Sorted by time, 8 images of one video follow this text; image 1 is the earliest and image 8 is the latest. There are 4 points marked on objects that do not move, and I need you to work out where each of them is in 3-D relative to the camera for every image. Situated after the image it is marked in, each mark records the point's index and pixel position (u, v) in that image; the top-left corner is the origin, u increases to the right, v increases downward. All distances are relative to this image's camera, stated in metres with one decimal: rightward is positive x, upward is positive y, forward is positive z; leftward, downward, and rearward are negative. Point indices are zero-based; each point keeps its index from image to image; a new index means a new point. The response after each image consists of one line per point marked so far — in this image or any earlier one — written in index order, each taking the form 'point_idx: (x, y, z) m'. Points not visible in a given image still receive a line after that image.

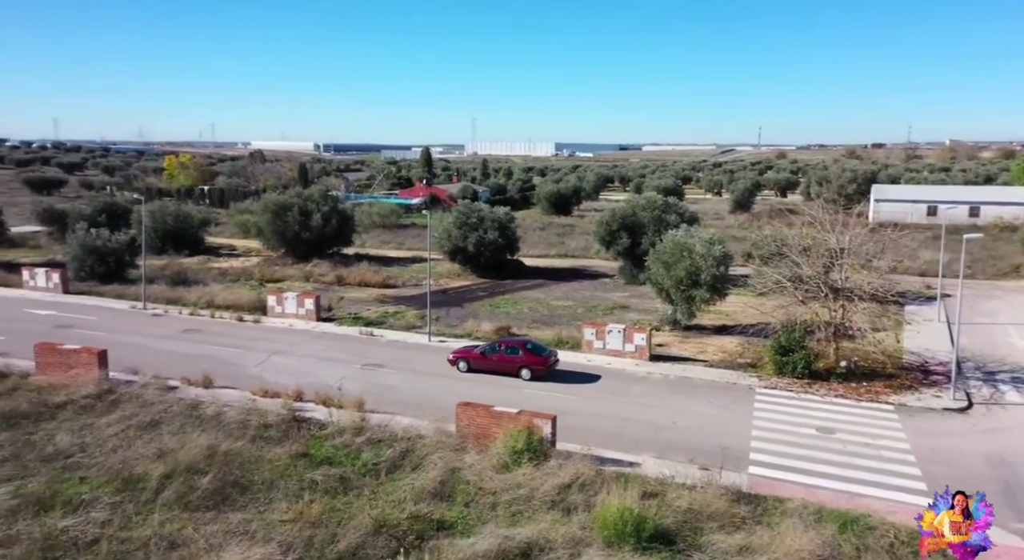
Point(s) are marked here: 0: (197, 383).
0: (-8.3, -2.7, +19.8) m
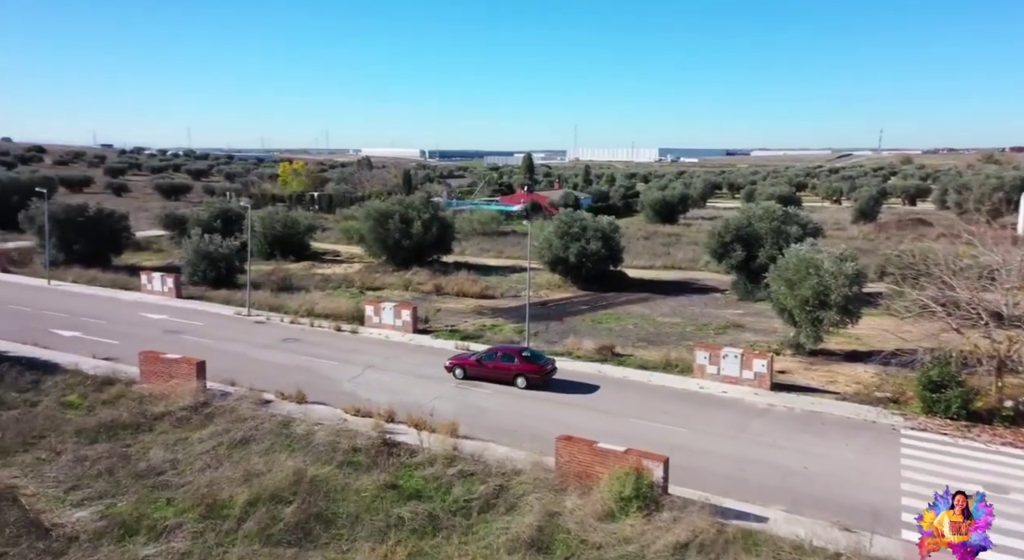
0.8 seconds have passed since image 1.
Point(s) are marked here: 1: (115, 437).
0: (-5.7, -3.1, +19.3) m
1: (-9.0, -3.6, +17.2) m
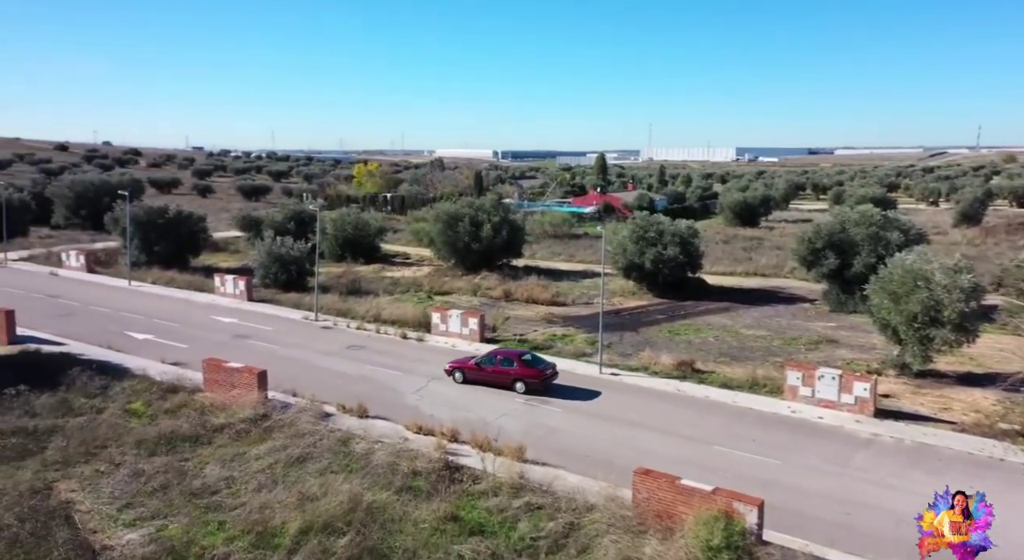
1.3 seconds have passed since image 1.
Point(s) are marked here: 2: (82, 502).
0: (-3.9, -3.3, +18.5) m
1: (-7.5, -3.8, +16.7) m
2: (-8.2, -4.2, +14.3) m
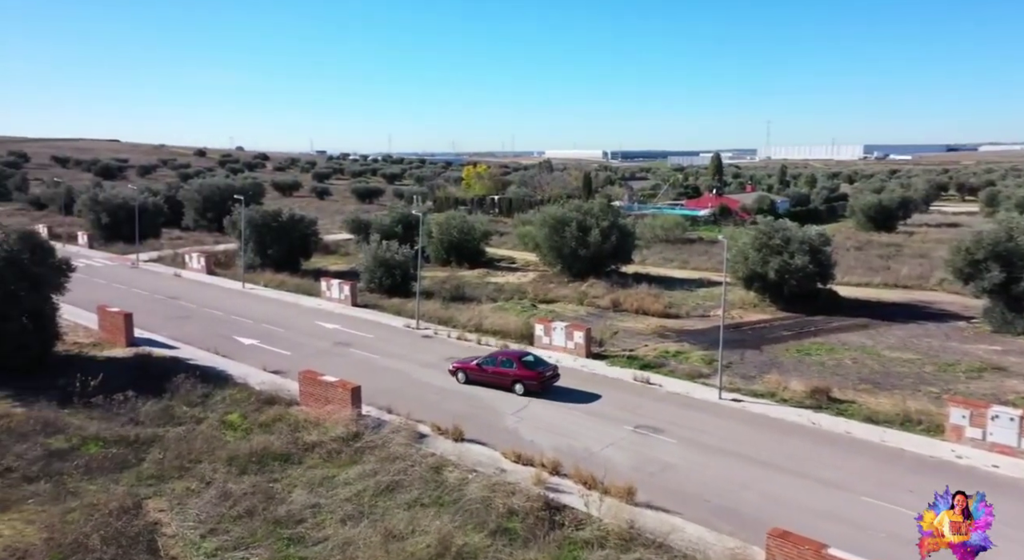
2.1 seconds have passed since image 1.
0: (-1.5, -3.5, +17.3) m
1: (-5.3, -4.0, +16.0) m
2: (-6.3, -4.5, +13.8) m
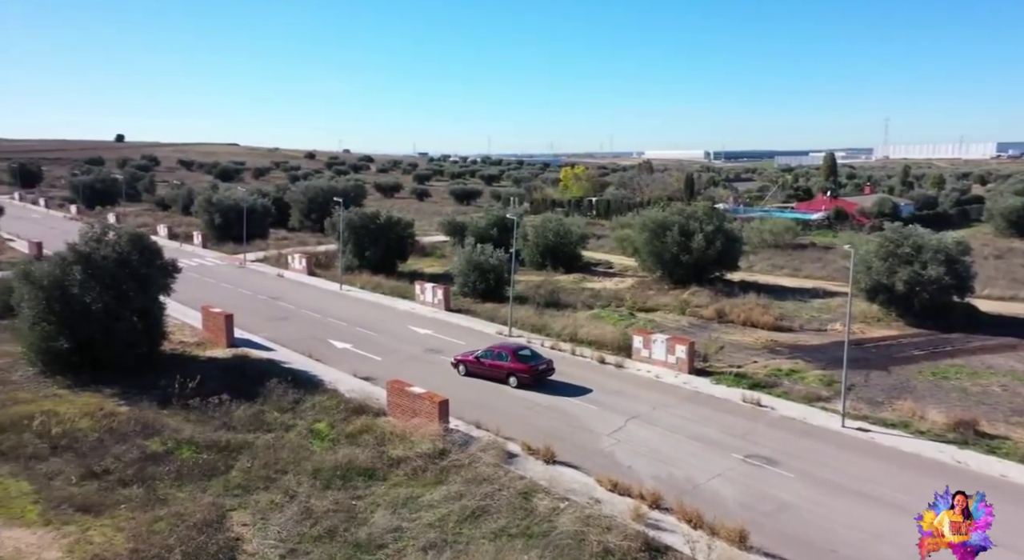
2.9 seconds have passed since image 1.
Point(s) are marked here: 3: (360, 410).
0: (+0.6, -3.8, +16.2) m
1: (-3.3, -4.2, +15.4) m
2: (-4.6, -4.6, +13.3) m
3: (-4.0, -3.4, +19.7) m
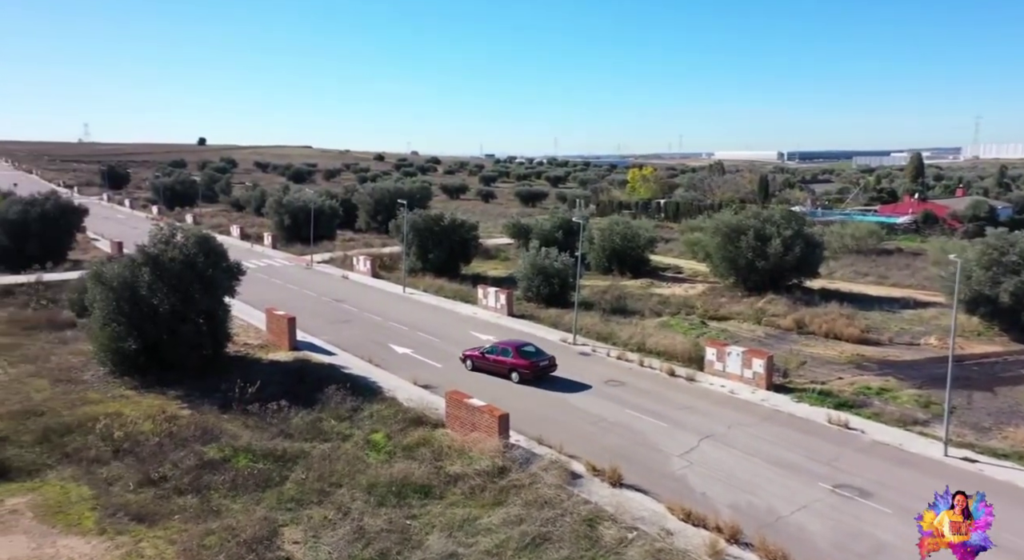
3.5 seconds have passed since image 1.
0: (+1.9, -4.0, +15.2) m
1: (-2.1, -4.3, +14.7) m
2: (-3.6, -4.7, +12.7) m
3: (-2.4, -3.5, +19.1) m
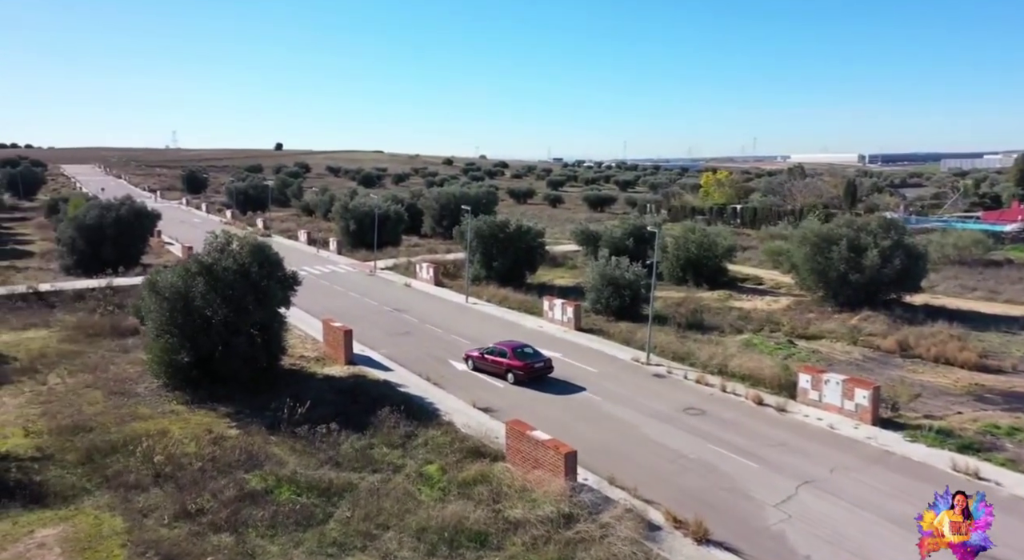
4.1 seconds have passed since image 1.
0: (+3.1, -4.4, +13.1) m
1: (-1.0, -4.7, +12.9) m
2: (-2.6, -5.1, +11.1) m
3: (-0.8, -3.9, +17.3) m
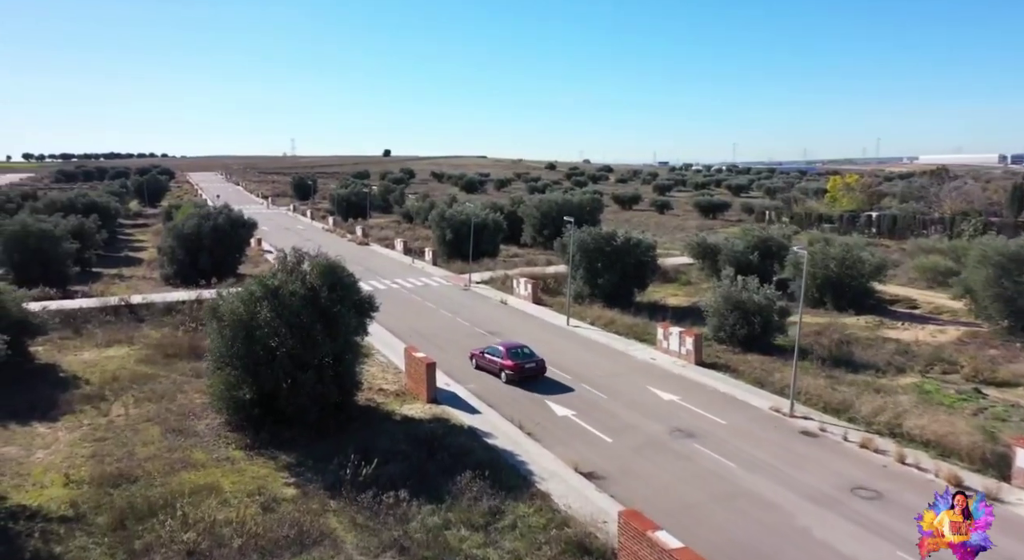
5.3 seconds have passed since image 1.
0: (+4.5, -5.1, +8.6) m
1: (+0.5, -5.4, +9.0) m
2: (-1.4, -5.8, +7.4) m
3: (+1.2, -4.7, +13.3) m
